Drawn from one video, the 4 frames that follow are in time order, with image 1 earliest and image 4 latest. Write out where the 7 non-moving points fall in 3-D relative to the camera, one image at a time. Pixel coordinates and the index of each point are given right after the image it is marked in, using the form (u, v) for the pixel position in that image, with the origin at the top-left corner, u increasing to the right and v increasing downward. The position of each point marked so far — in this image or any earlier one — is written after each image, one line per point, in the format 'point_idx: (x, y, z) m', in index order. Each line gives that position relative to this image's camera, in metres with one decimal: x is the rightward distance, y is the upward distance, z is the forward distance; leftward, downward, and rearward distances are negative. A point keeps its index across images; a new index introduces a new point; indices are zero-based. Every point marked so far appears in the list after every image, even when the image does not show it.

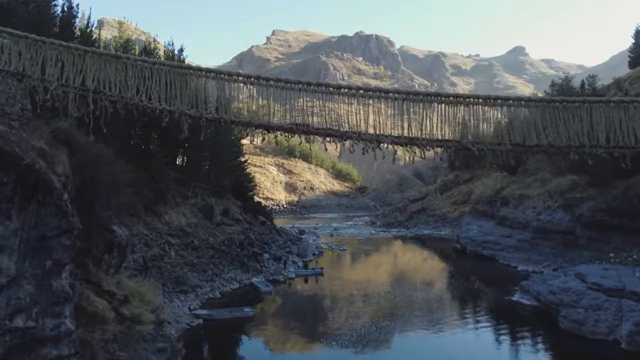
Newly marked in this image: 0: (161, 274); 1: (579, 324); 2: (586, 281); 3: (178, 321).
0: (-4.4, -2.6, +19.7) m
1: (+6.6, -3.7, +17.9) m
2: (+7.3, -2.8, +19.4) m
3: (-3.6, -3.5, +17.7) m
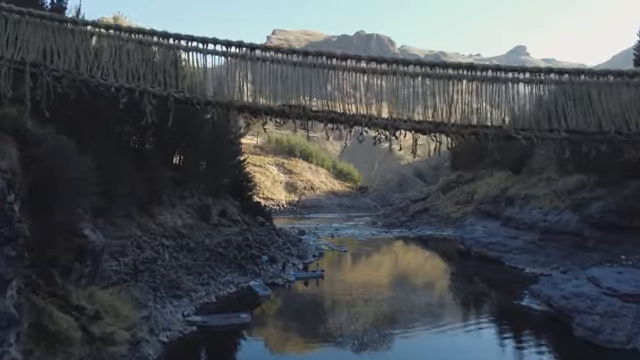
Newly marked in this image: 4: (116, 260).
0: (-4.4, -2.6, +18.8) m
1: (+6.6, -3.7, +17.0) m
2: (+7.3, -2.8, +18.4) m
3: (-3.6, -3.5, +16.7) m
4: (-5.2, -2.1, +18.1) m
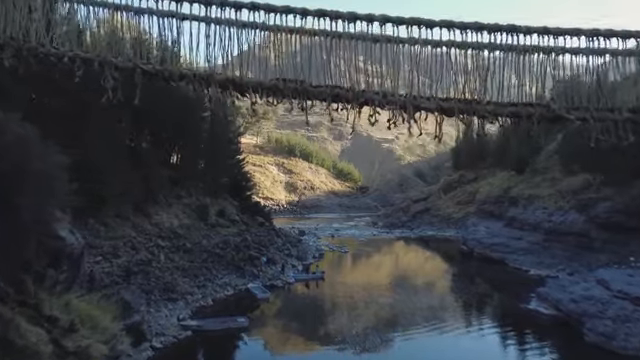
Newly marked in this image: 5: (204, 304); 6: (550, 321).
0: (-4.4, -2.6, +18.2) m
1: (+6.6, -3.6, +16.3) m
2: (+7.3, -2.7, +17.8) m
3: (-3.6, -3.5, +16.1) m
4: (-5.2, -2.0, +17.5) m
5: (-3.2, -3.4, +19.8) m
6: (+6.4, -3.9, +19.7) m
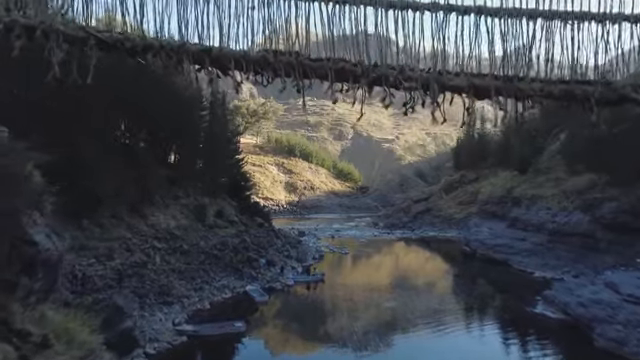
0: (-4.4, -2.6, +17.6) m
1: (+6.6, -3.6, +15.8) m
2: (+7.3, -2.7, +17.2) m
3: (-3.6, -3.5, +15.5) m
4: (-5.2, -2.0, +16.9) m
5: (-3.2, -3.4, +19.2) m
6: (+6.4, -3.9, +19.2) m
